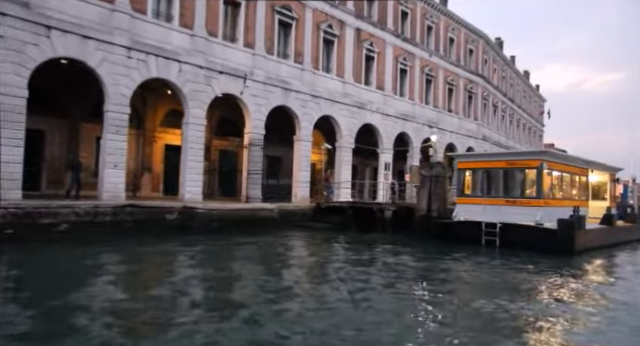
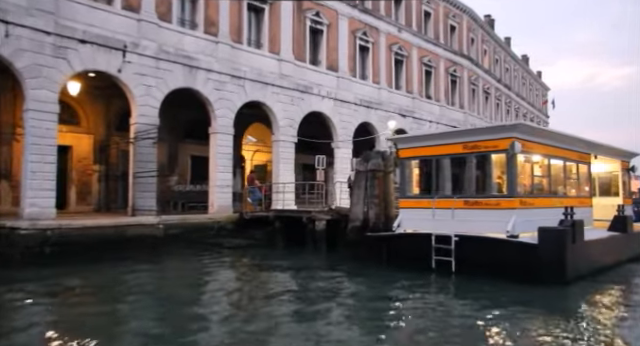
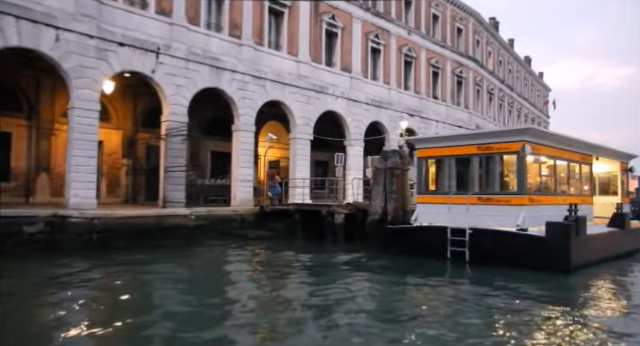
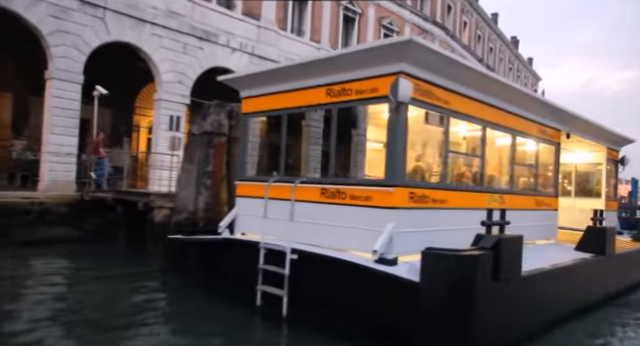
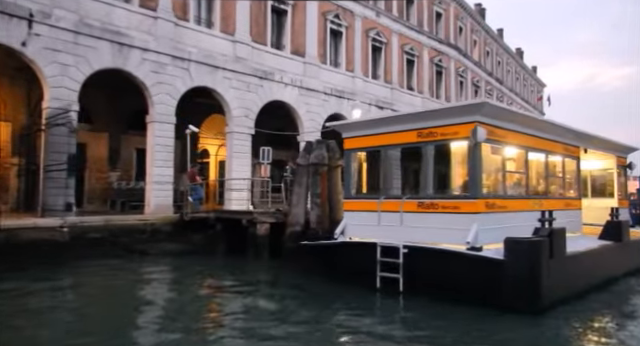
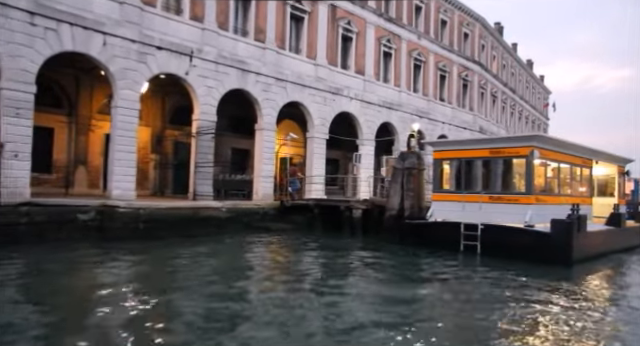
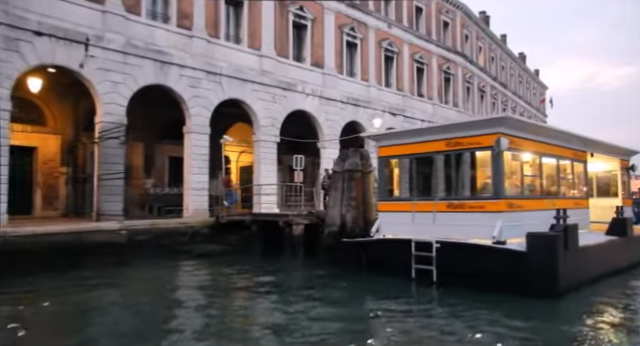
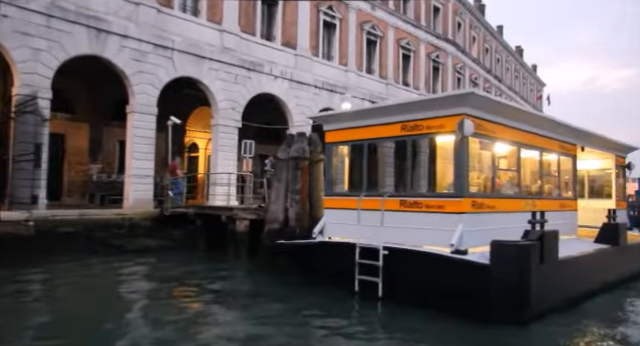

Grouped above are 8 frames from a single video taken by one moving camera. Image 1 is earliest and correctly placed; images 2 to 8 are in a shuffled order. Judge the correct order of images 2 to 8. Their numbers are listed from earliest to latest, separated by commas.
6, 3, 2, 7, 5, 8, 4
